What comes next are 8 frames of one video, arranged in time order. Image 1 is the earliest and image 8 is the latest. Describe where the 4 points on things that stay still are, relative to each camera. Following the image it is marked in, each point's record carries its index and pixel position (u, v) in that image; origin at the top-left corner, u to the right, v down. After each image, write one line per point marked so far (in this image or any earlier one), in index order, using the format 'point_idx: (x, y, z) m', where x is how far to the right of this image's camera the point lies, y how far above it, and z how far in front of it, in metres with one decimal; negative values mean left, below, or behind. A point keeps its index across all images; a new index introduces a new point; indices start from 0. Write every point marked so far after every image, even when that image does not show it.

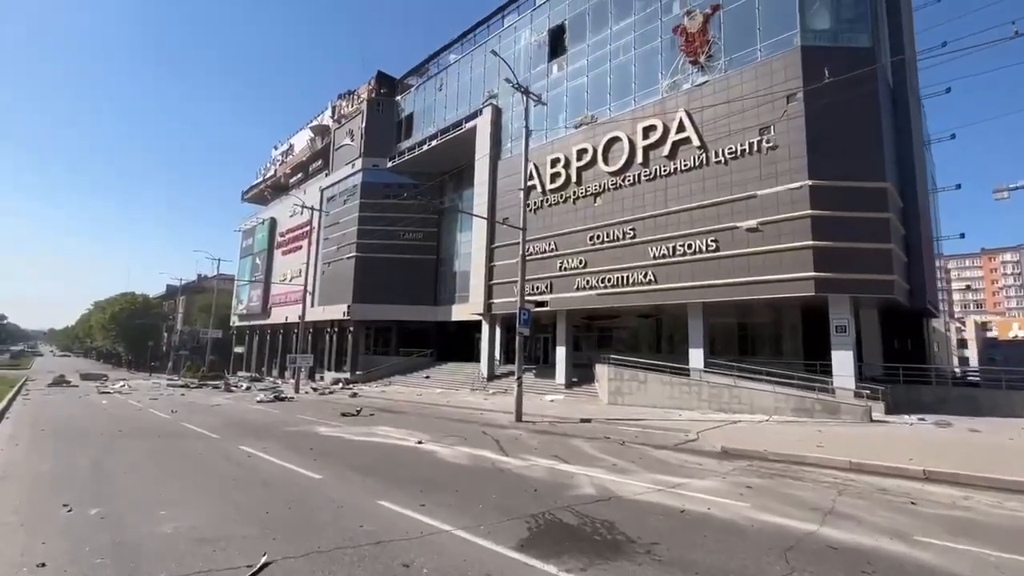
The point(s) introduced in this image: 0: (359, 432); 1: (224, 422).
0: (-4.6, -4.4, +14.9) m
1: (-9.6, -4.5, +16.4) m
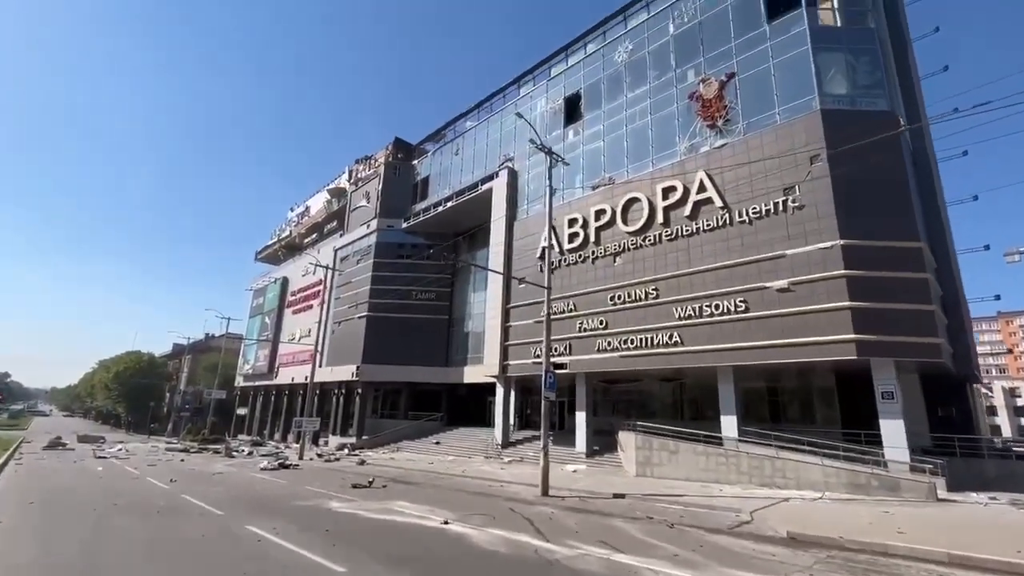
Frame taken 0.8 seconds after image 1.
0: (-3.7, -6.1, +13.5) m
1: (-8.8, -6.4, +15.0) m
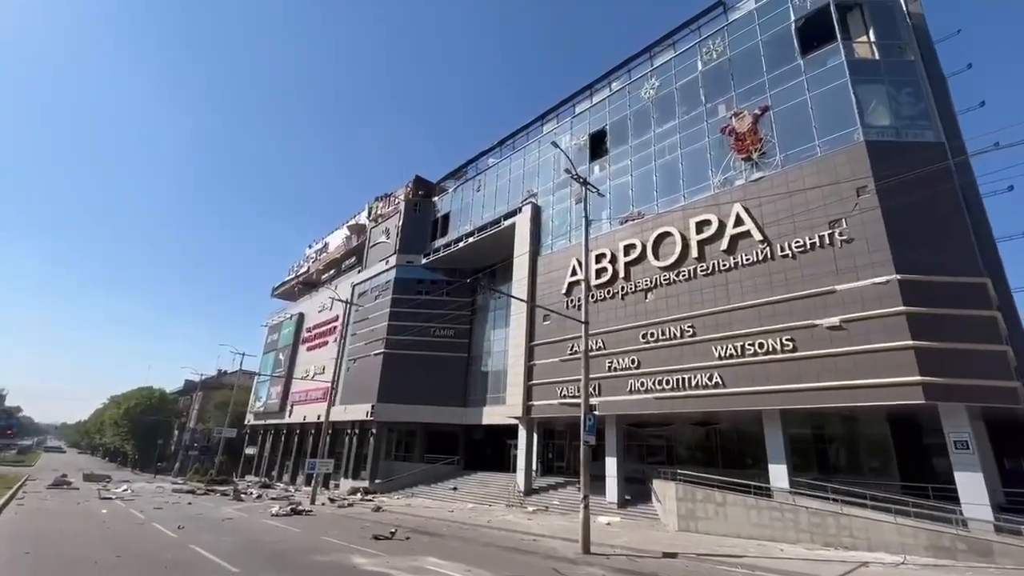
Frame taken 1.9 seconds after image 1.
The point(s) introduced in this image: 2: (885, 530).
0: (-2.6, -6.9, +12.0) m
1: (-7.6, -7.2, +13.6) m
2: (+12.4, -8.0, +16.1) m
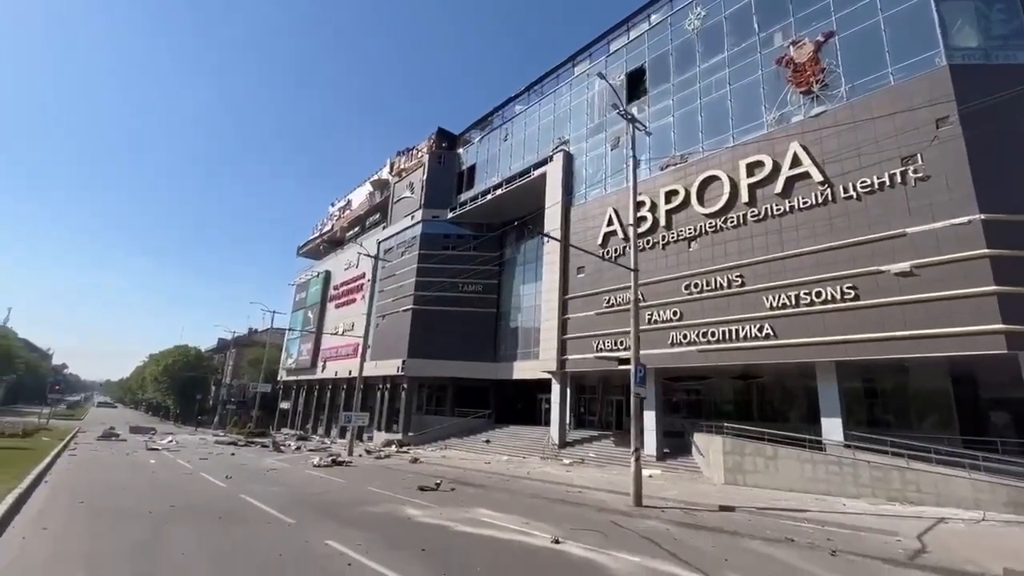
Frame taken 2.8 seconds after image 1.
0: (-1.2, -5.5, +11.6) m
1: (-6.1, -5.8, +13.5) m
2: (+13.9, -6.2, +15.2) m
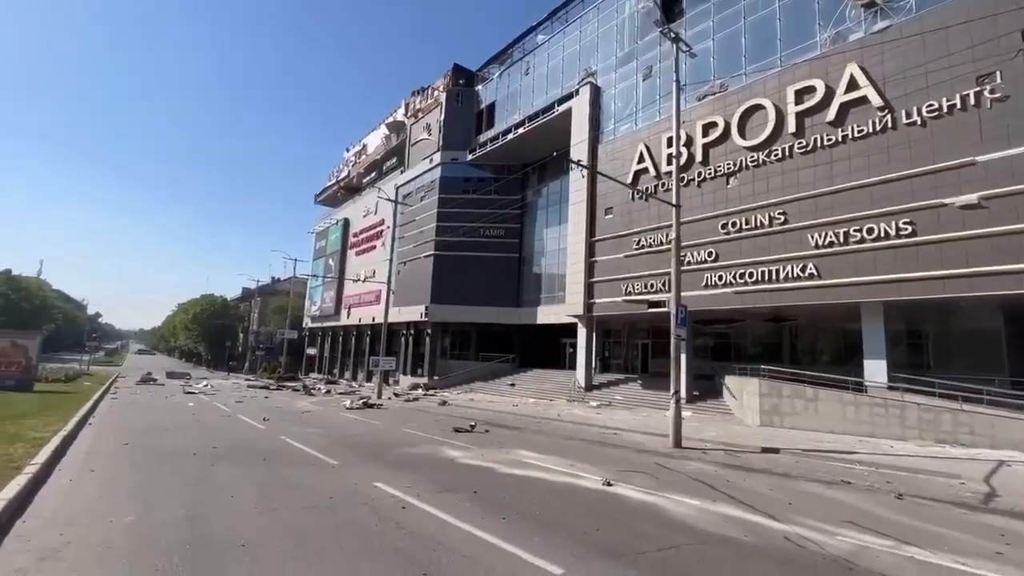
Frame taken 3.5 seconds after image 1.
0: (-0.2, -4.0, +11.4) m
1: (-5.0, -4.1, +13.5) m
2: (+15.1, -4.2, +14.6) m
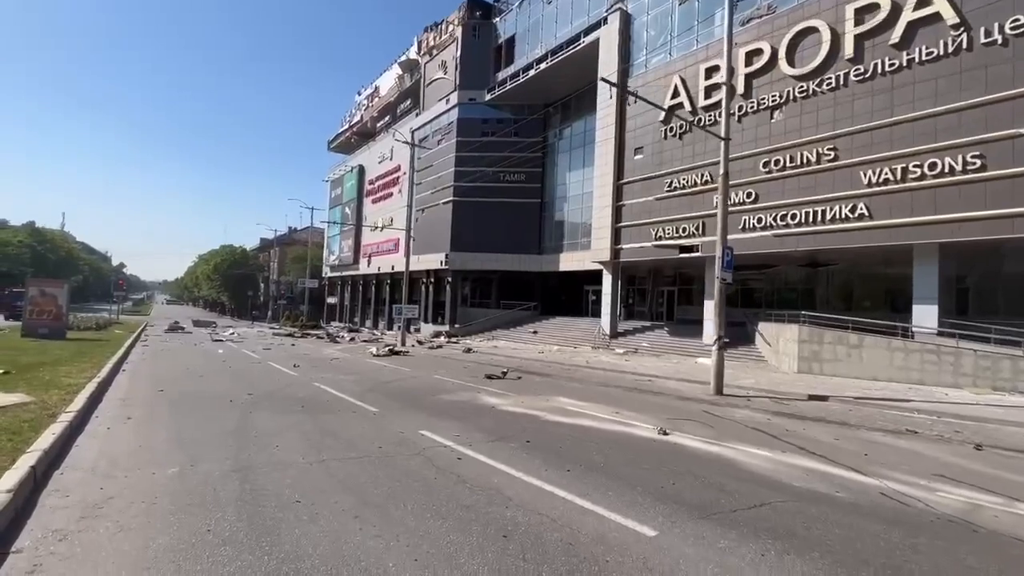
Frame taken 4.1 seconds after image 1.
0: (+0.7, -2.7, +11.0) m
1: (-4.0, -2.6, +13.2) m
2: (+16.1, -2.4, +13.7) m
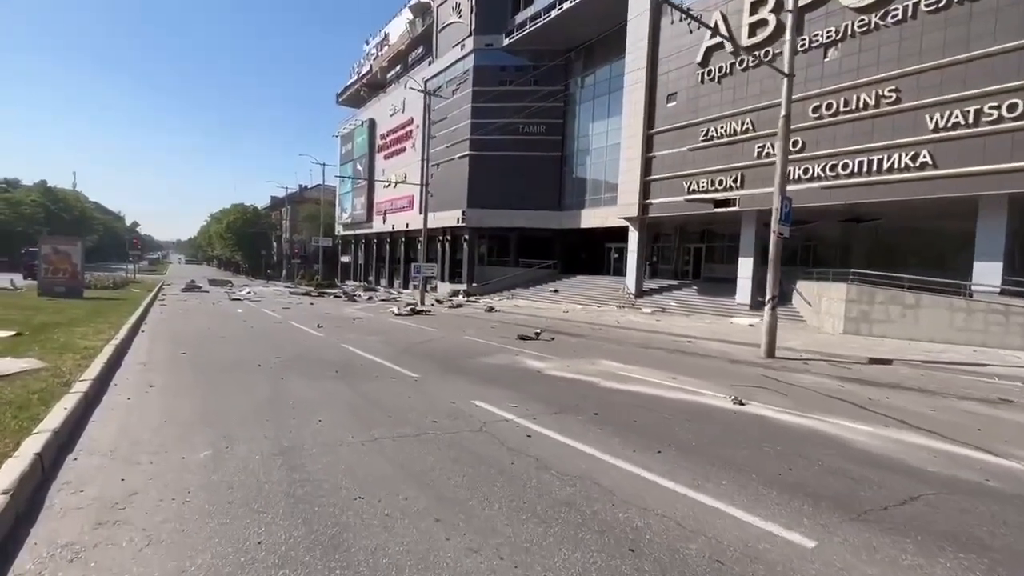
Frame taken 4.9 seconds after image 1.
0: (+1.7, -1.7, +10.2) m
1: (-3.0, -1.5, +12.5) m
2: (+17.1, -1.3, +12.5) m
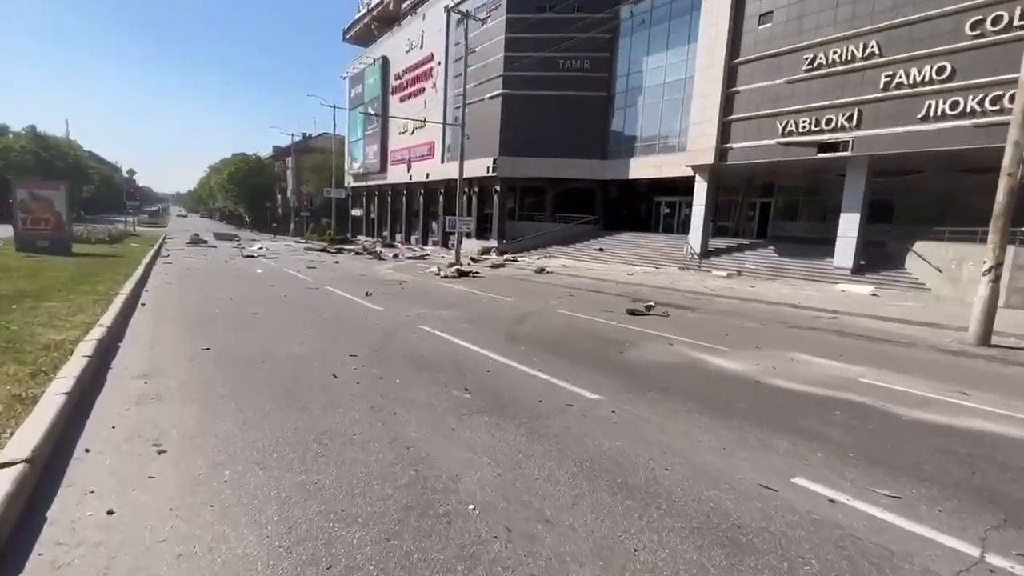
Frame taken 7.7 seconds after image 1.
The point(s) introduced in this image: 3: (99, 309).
0: (+4.3, -1.2, +6.8) m
1: (-0.4, -0.7, +9.0) m
2: (+19.7, -0.7, +9.0) m
3: (-6.5, -0.3, +7.7) m
